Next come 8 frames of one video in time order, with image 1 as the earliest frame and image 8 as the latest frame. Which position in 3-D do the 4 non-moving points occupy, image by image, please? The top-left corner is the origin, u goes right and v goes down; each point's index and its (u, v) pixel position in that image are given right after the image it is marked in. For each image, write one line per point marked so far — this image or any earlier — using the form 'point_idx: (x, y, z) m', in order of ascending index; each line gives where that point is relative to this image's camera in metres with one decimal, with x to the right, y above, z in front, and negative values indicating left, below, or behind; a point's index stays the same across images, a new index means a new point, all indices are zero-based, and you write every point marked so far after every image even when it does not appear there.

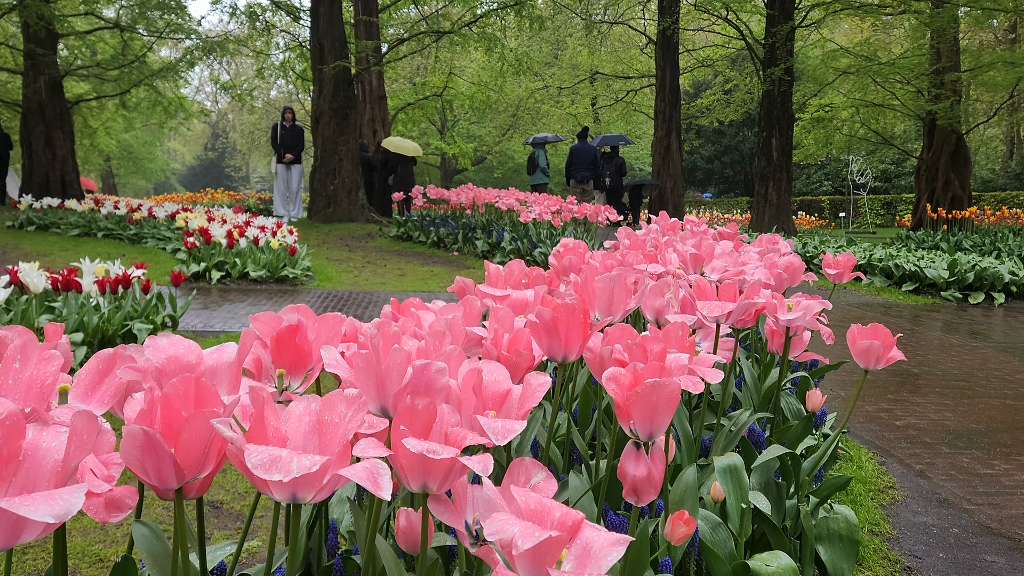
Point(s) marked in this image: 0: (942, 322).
0: (+3.8, -0.3, +7.4) m
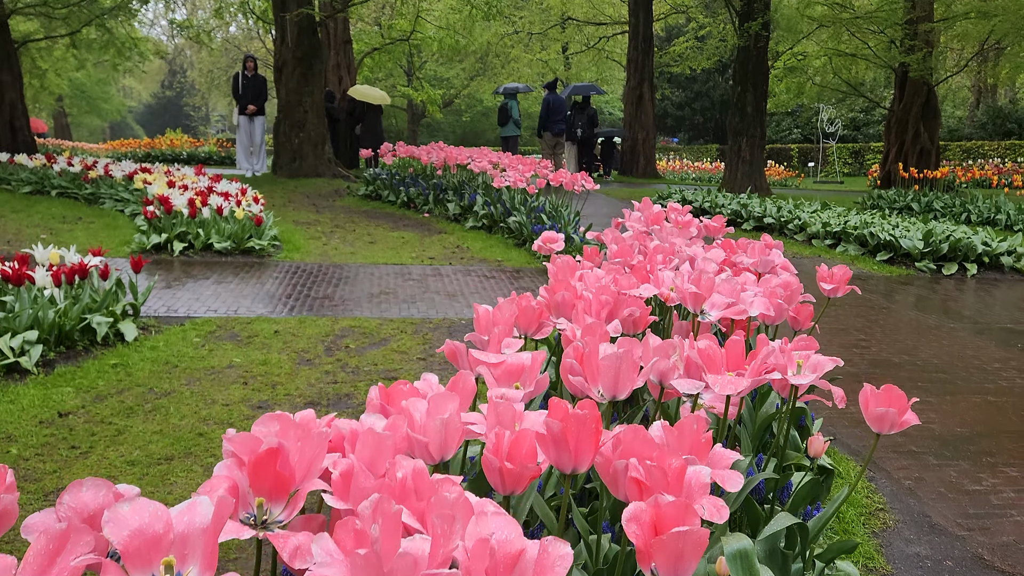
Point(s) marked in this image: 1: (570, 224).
0: (+3.5, -0.1, +7.4) m
1: (+0.5, +0.6, +8.5) m
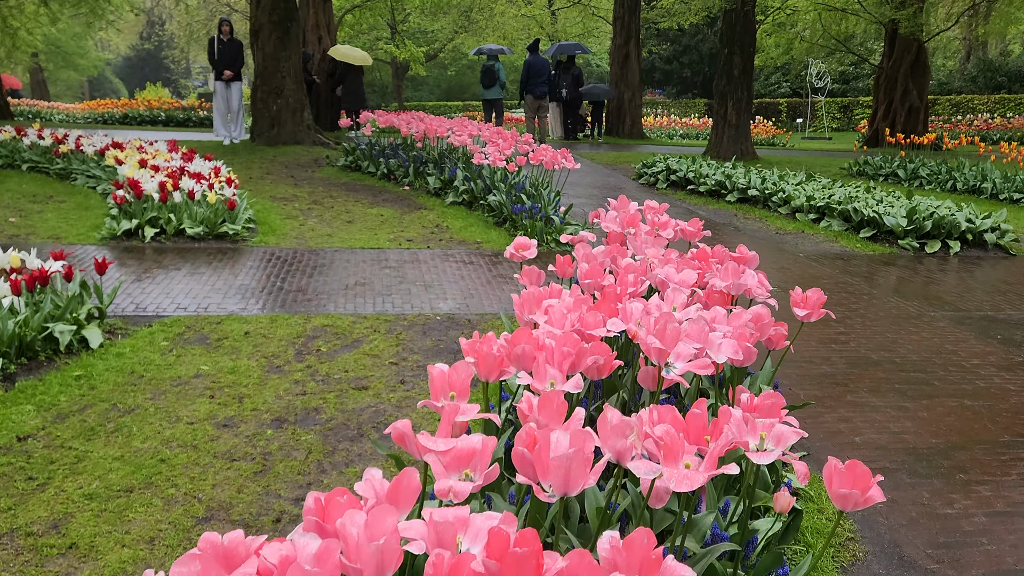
0: (+3.4, +0.1, +7.4) m
1: (+0.3, +0.8, +8.3) m
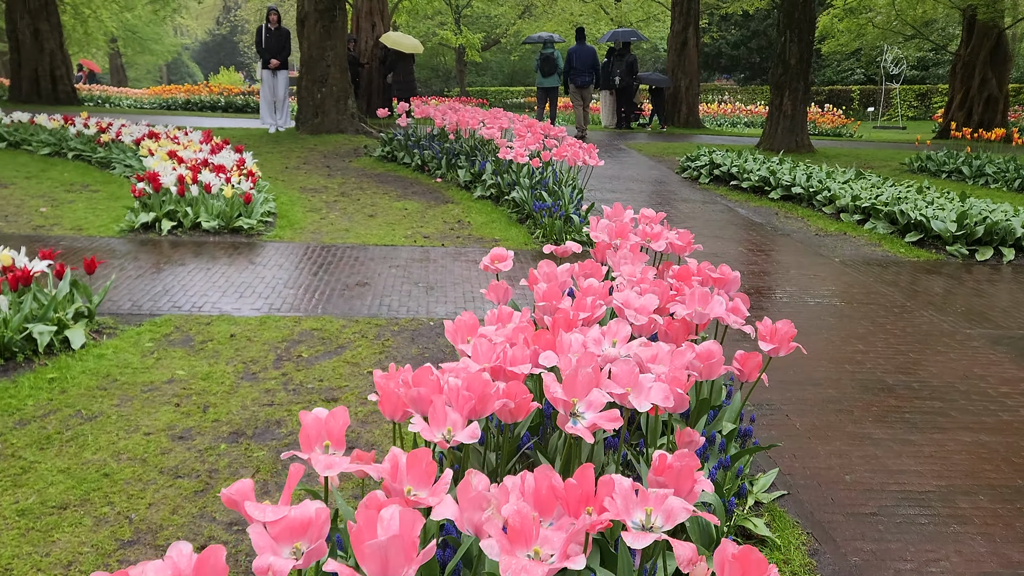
0: (+3.5, 0.0, +6.9) m
1: (+0.5, +0.8, +8.1) m
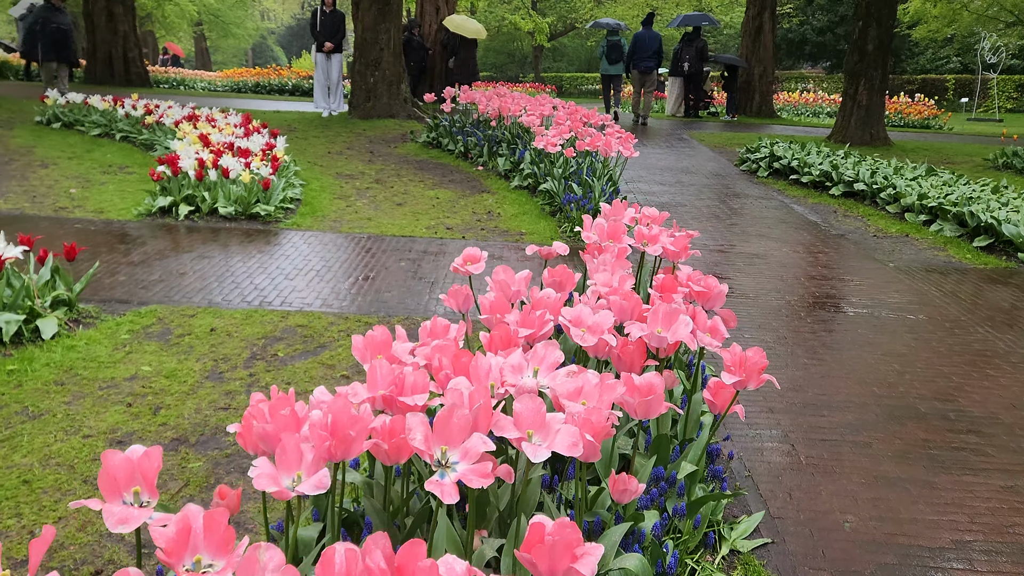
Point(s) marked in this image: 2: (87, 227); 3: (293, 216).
0: (+3.6, -0.1, +6.2) m
1: (+0.8, +0.8, +7.6) m
2: (-3.5, +0.5, +6.9) m
3: (-2.0, +0.7, +7.7) m
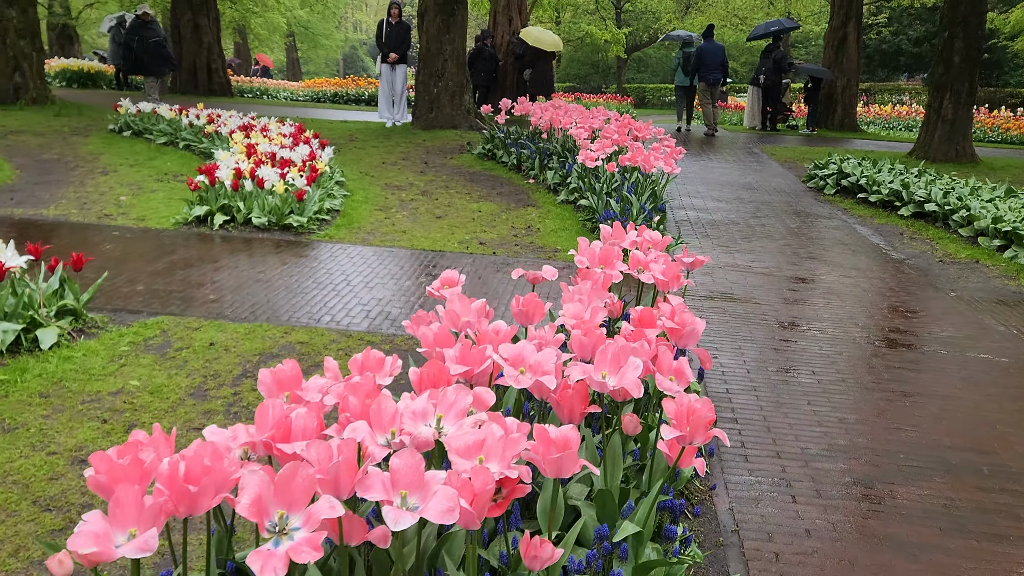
0: (+3.7, -0.4, +5.6) m
1: (+1.1, +0.6, +7.3) m
2: (-3.2, +0.4, +7.0) m
3: (-1.7, +0.5, +7.6) m
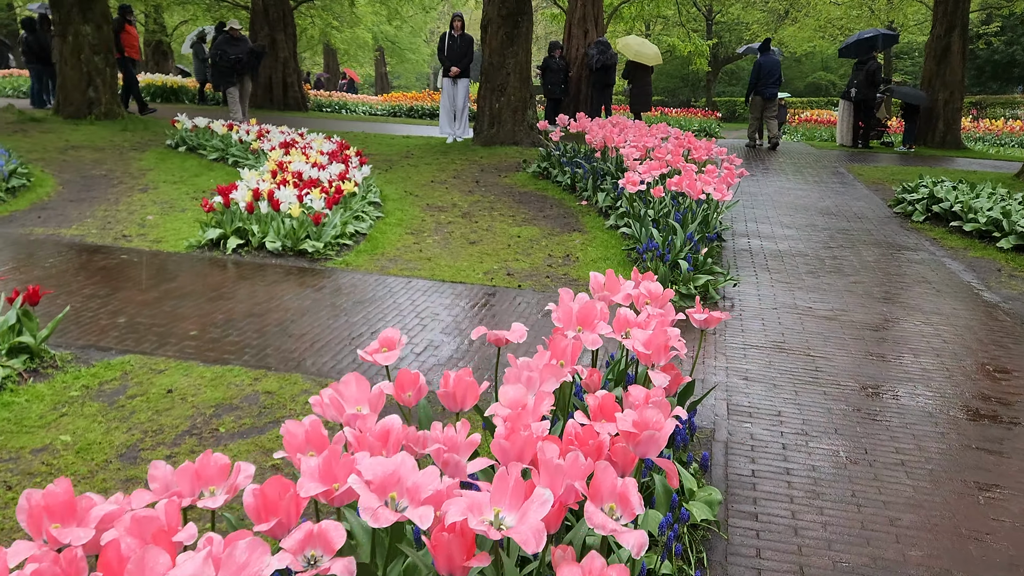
0: (+3.7, -0.7, +4.5) m
1: (+1.3, +0.3, +6.5) m
2: (-3.0, +0.2, +6.7) m
3: (-1.4, +0.3, +7.1) m
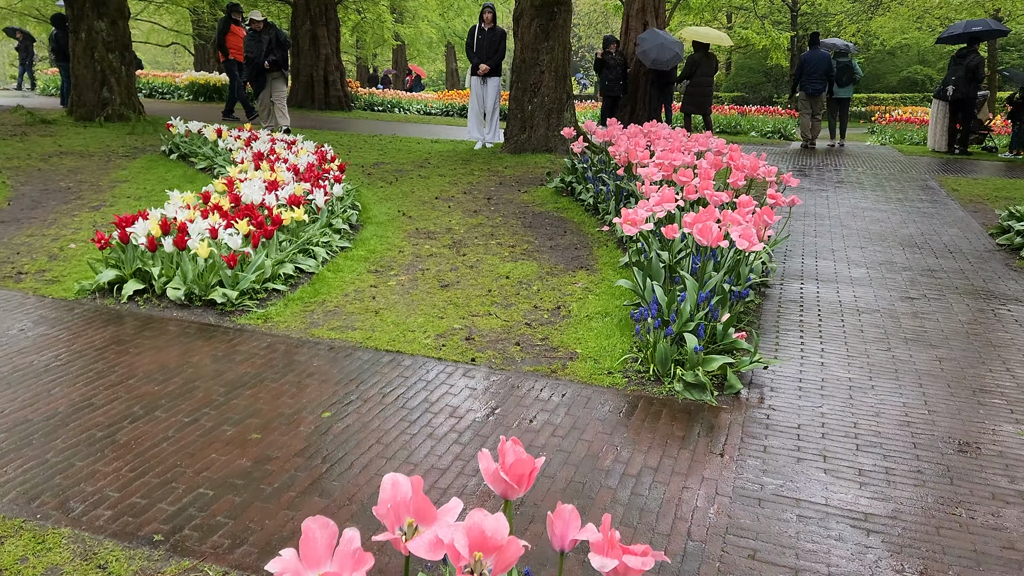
0: (+3.2, -1.2, +2.6) m
1: (+1.1, -0.1, +4.8) m
2: (-3.2, -0.1, +5.4) m
3: (-1.6, -0.1, +5.6) m
